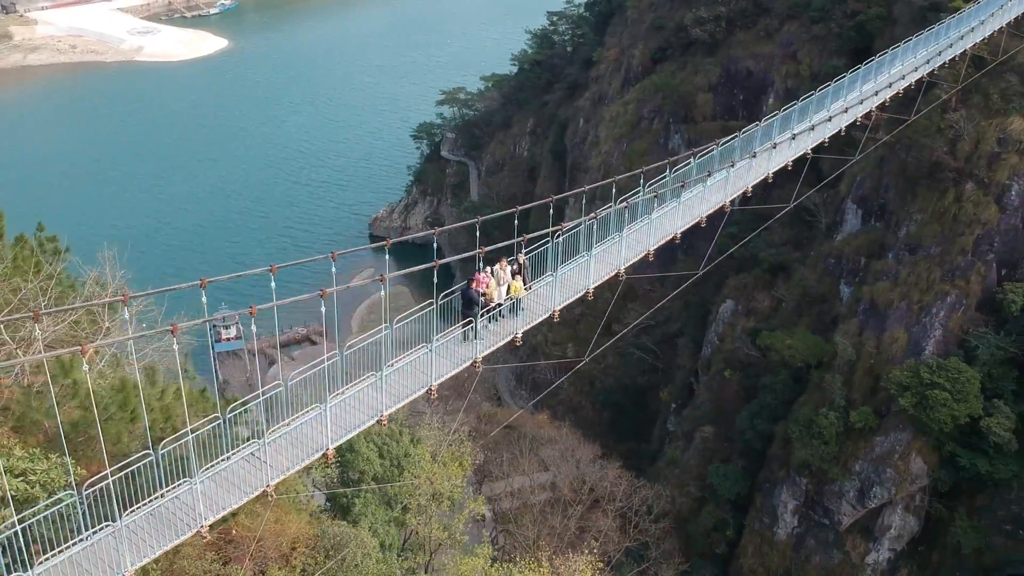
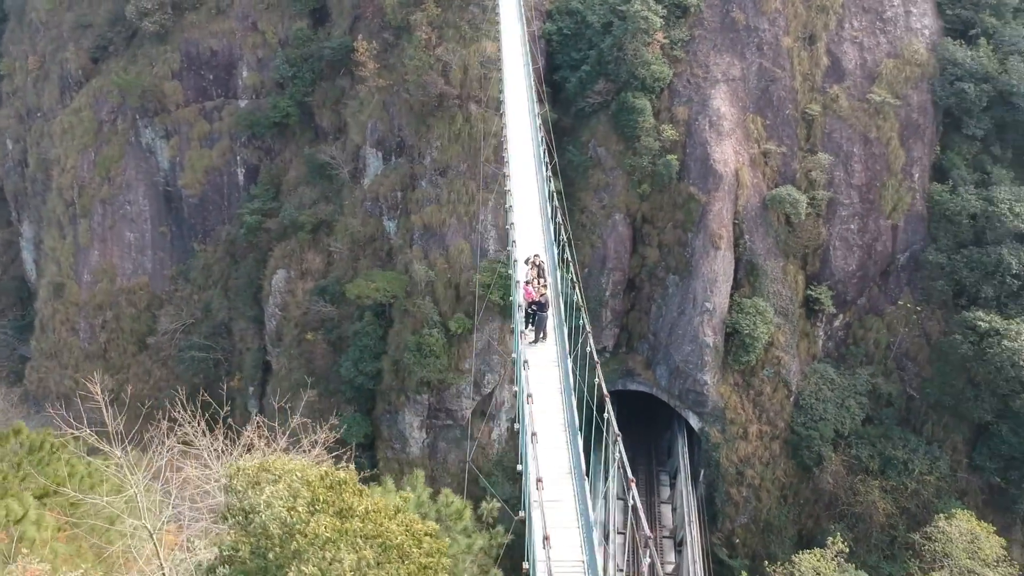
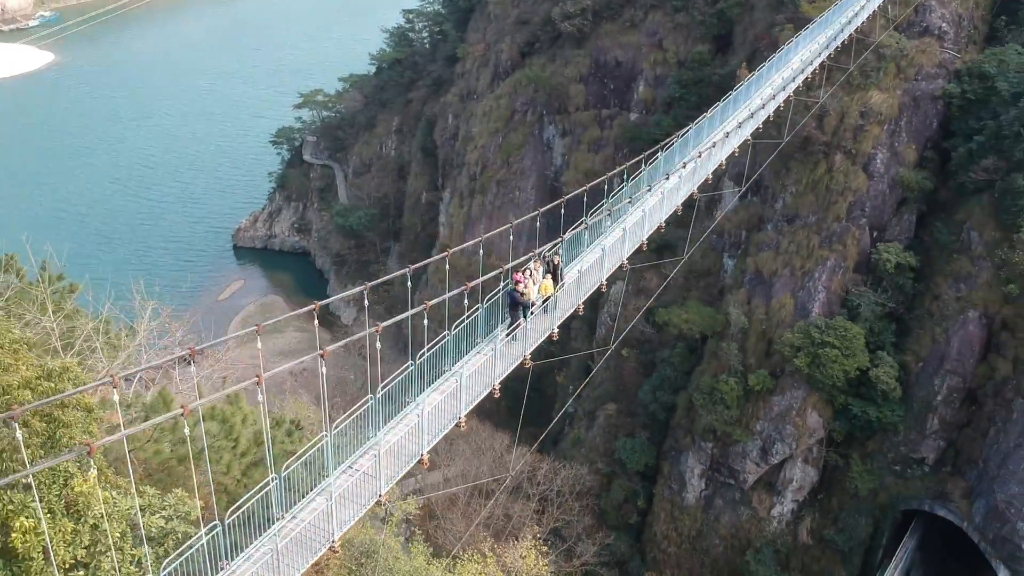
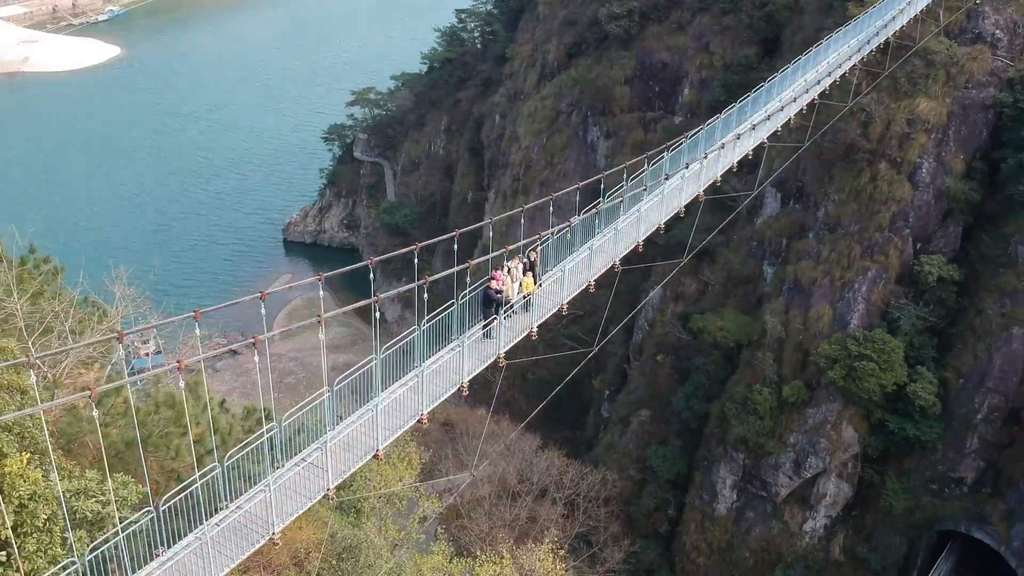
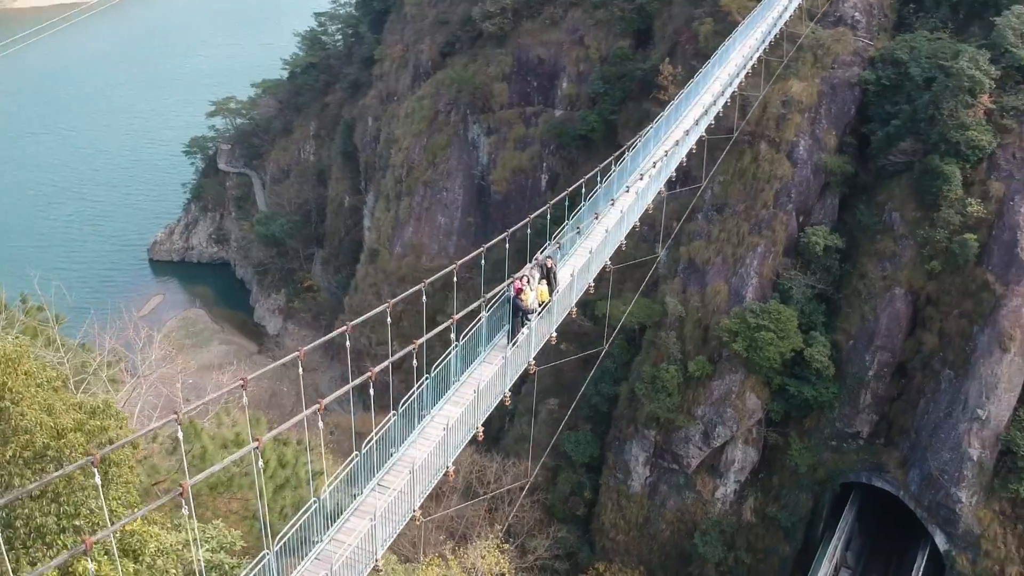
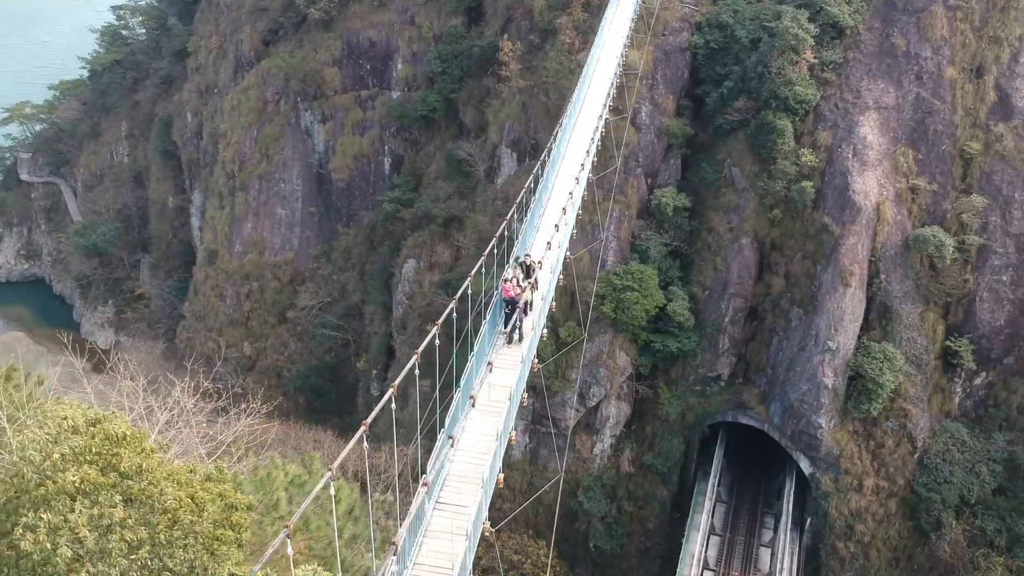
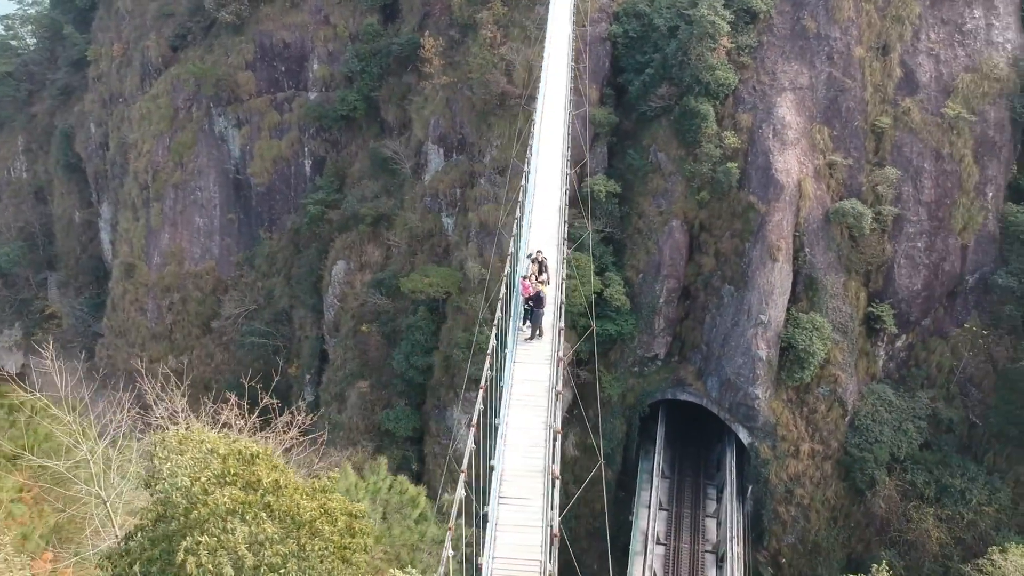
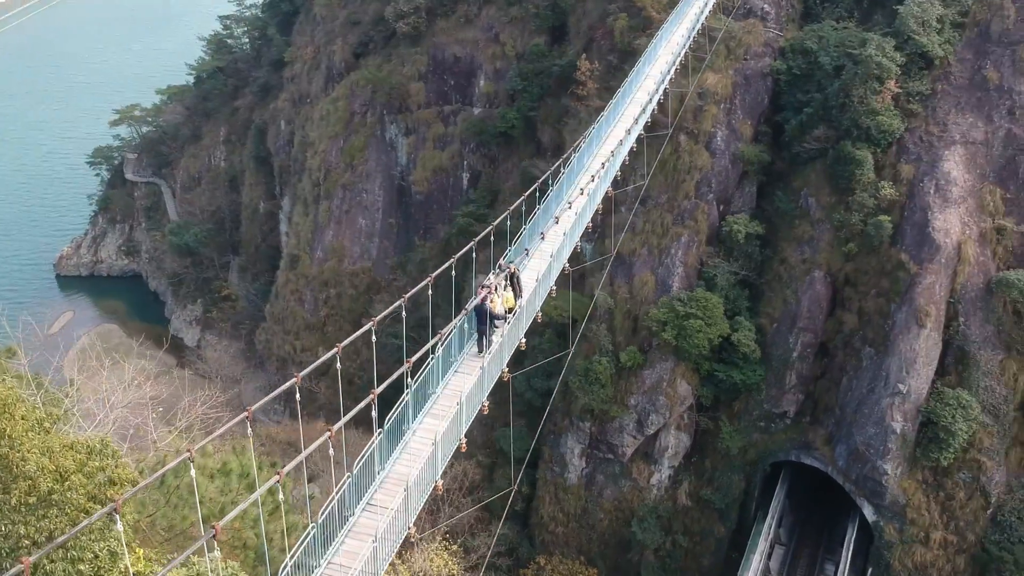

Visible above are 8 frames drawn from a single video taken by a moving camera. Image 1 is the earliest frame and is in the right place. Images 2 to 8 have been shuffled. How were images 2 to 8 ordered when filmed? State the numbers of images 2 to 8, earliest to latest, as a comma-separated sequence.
4, 3, 5, 8, 6, 7, 2
